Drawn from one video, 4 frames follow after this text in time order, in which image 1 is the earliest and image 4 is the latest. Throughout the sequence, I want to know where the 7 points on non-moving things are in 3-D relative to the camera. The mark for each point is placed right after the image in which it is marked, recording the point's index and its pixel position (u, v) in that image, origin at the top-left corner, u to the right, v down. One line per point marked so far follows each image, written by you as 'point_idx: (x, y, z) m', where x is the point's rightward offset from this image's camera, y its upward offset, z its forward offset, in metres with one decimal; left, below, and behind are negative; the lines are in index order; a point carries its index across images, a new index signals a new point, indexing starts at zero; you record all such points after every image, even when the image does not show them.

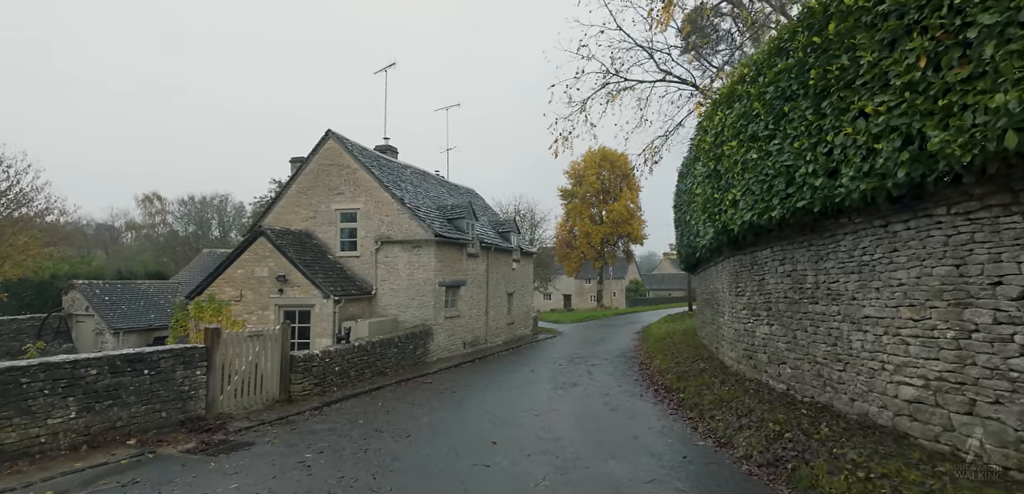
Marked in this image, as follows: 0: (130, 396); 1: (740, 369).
0: (-5.9, -2.3, +7.7) m
1: (+4.2, -2.2, +9.2) m
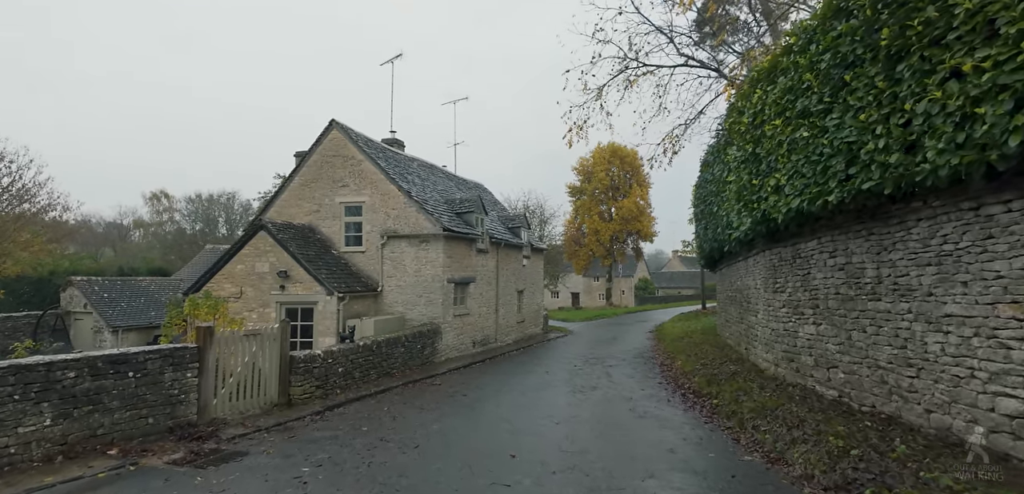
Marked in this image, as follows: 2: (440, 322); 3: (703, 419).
0: (-5.6, -2.2, +7.1) m
1: (+4.5, -2.1, +8.4) m
2: (-2.2, -2.3, +15.3) m
3: (+2.9, -2.6, +7.7) m
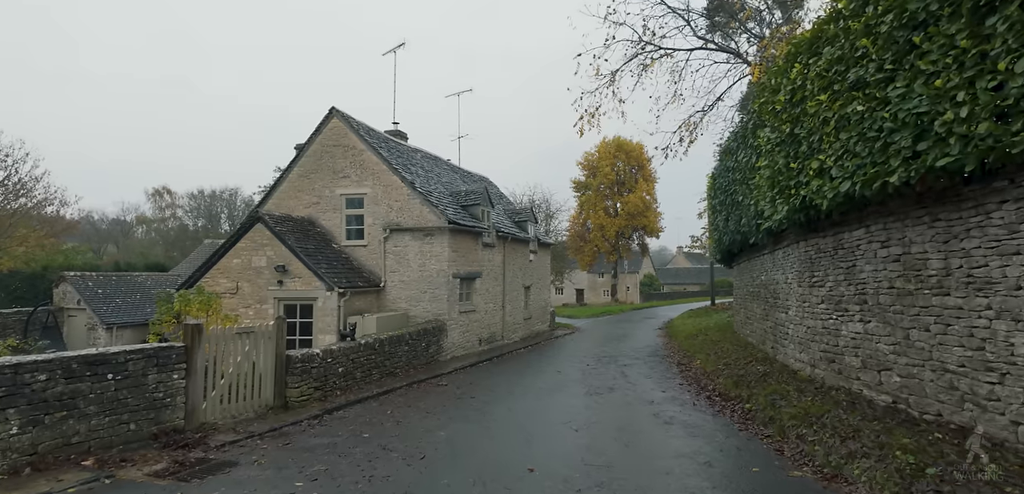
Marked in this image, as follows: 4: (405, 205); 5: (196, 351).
0: (-5.4, -2.0, +6.4) m
1: (+4.7, -1.9, +7.7) m
2: (-1.9, -2.1, +14.7) m
3: (+3.1, -2.5, +7.0) m
4: (-3.2, +1.3, +15.1) m
5: (-4.9, -1.6, +7.8) m
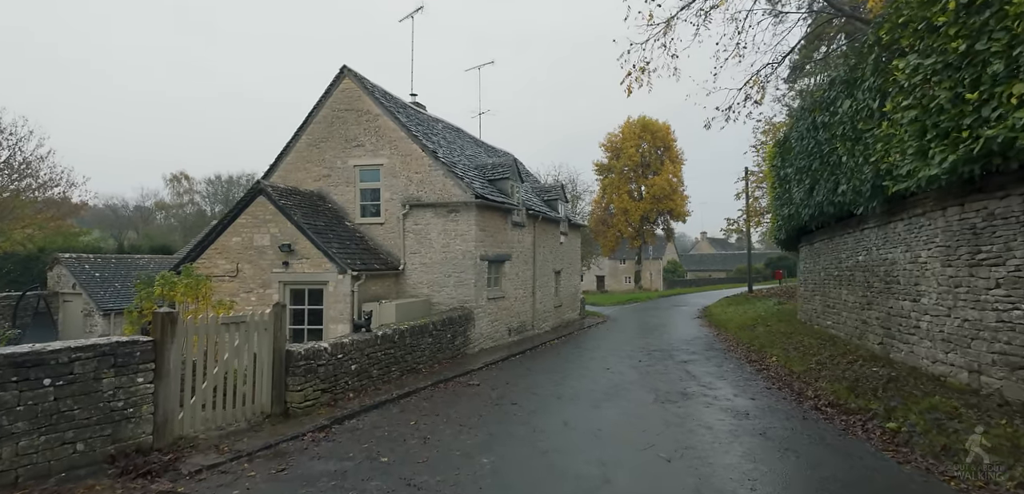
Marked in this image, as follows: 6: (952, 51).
0: (-4.7, -1.7, +4.8) m
1: (+5.4, -1.6, +5.8) m
2: (-1.0, -1.5, +12.9) m
3: (+3.8, -2.1, +5.1) m
4: (-2.3, +1.8, +13.3) m
5: (-4.2, -1.2, +6.1) m
6: (+4.8, +2.1, +5.5) m
